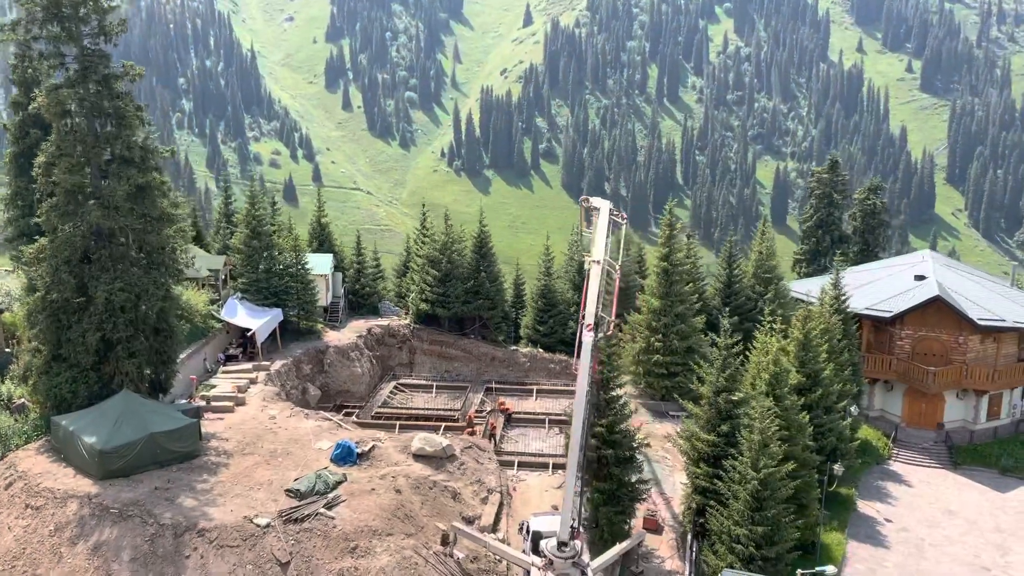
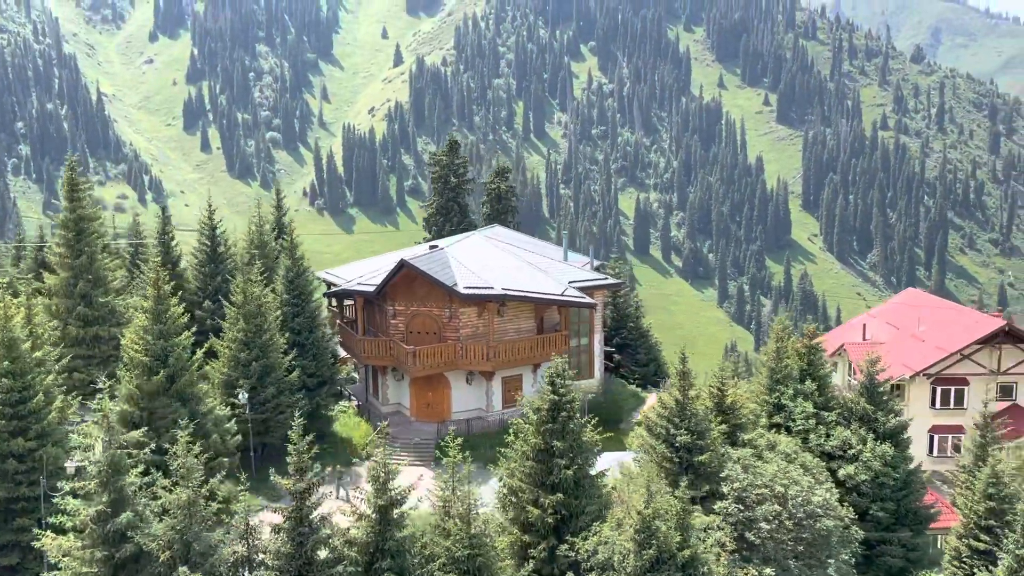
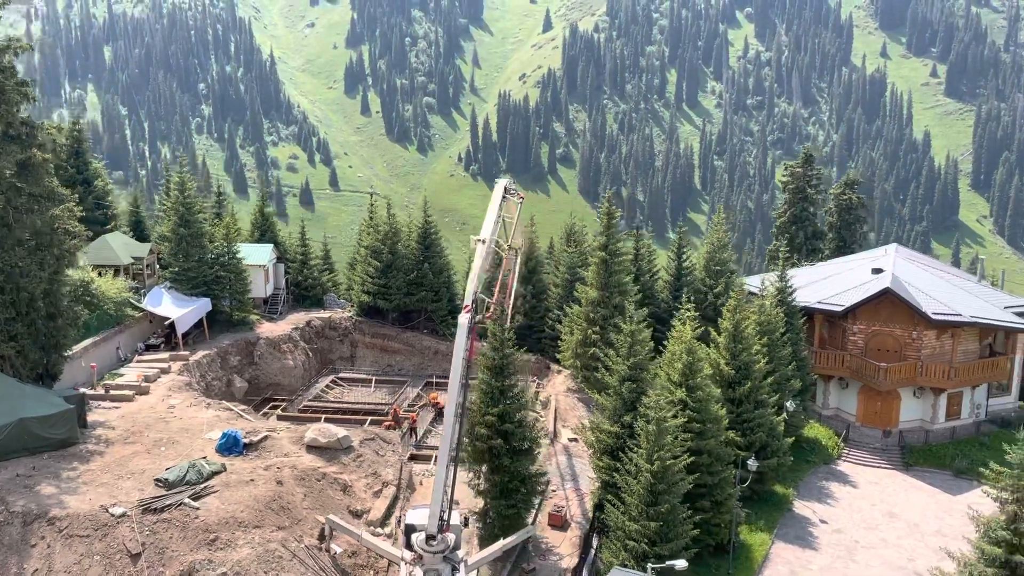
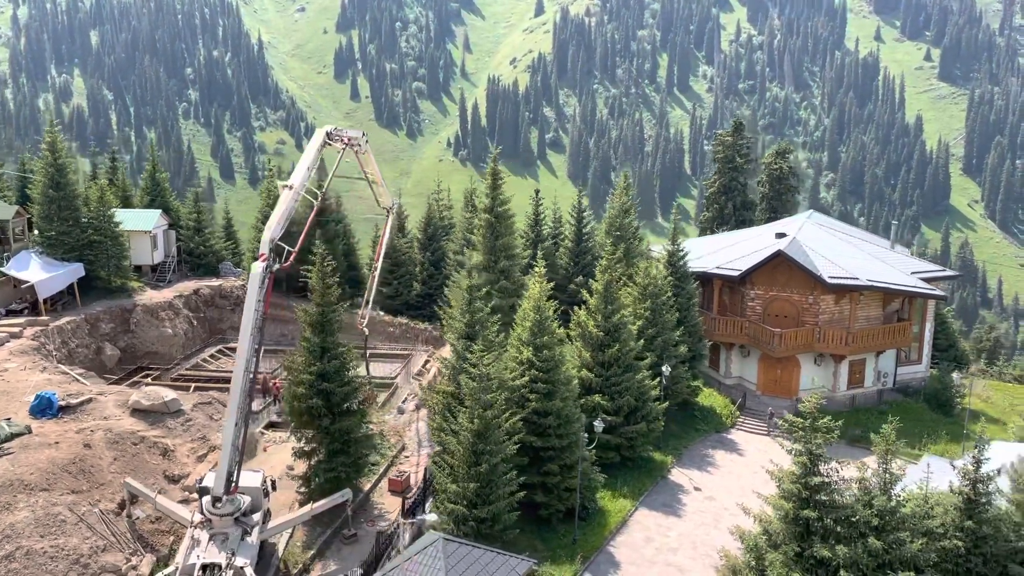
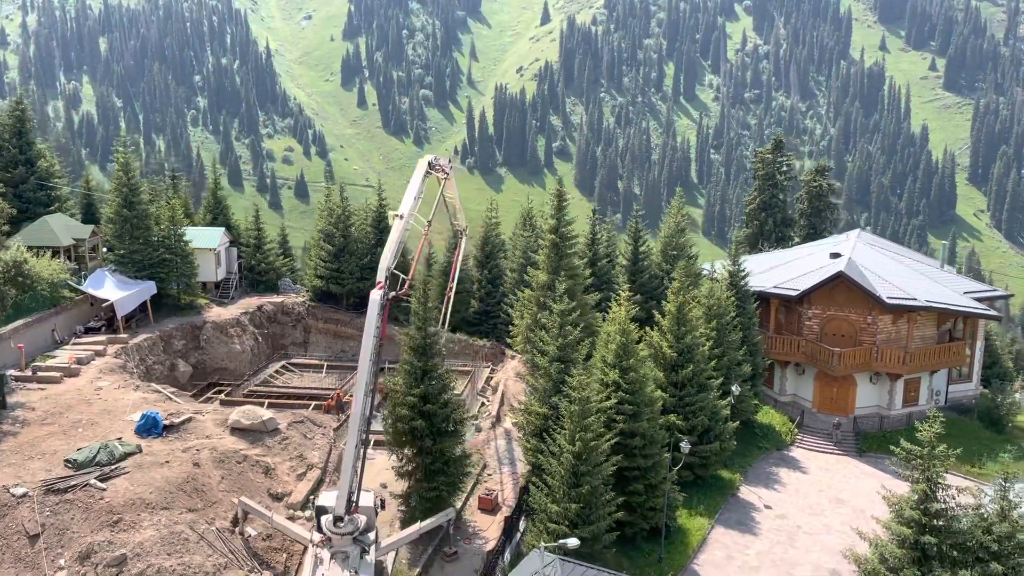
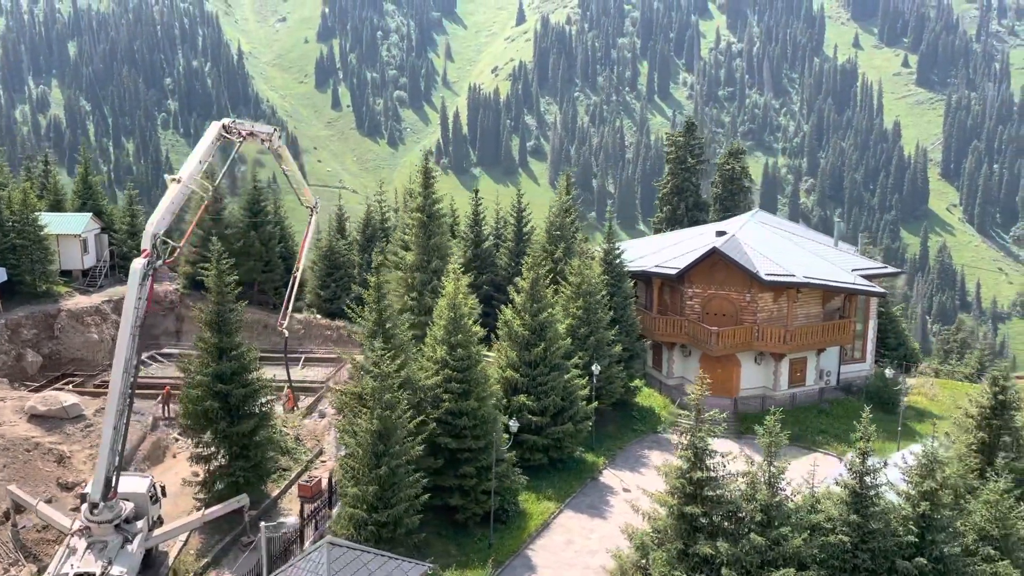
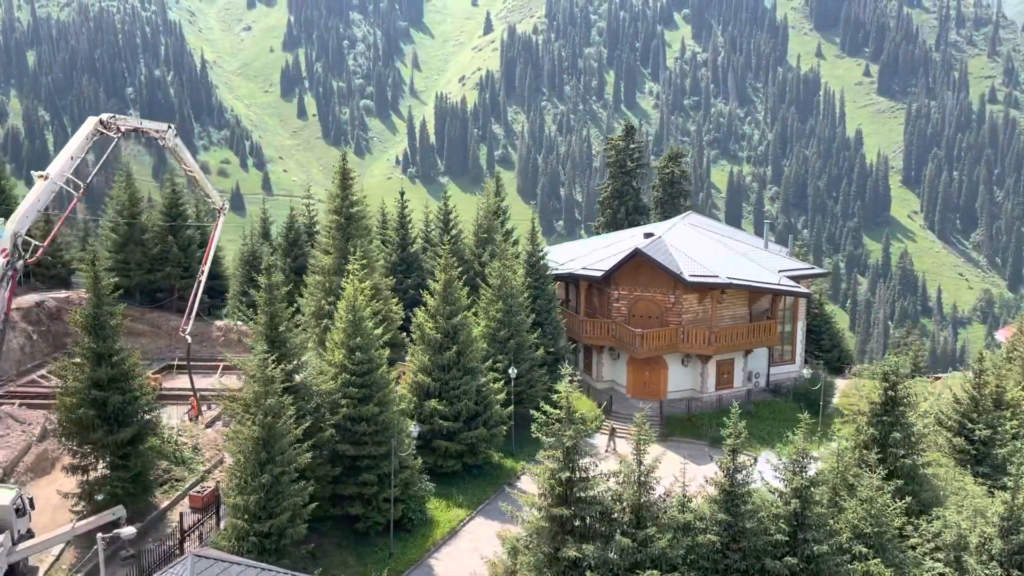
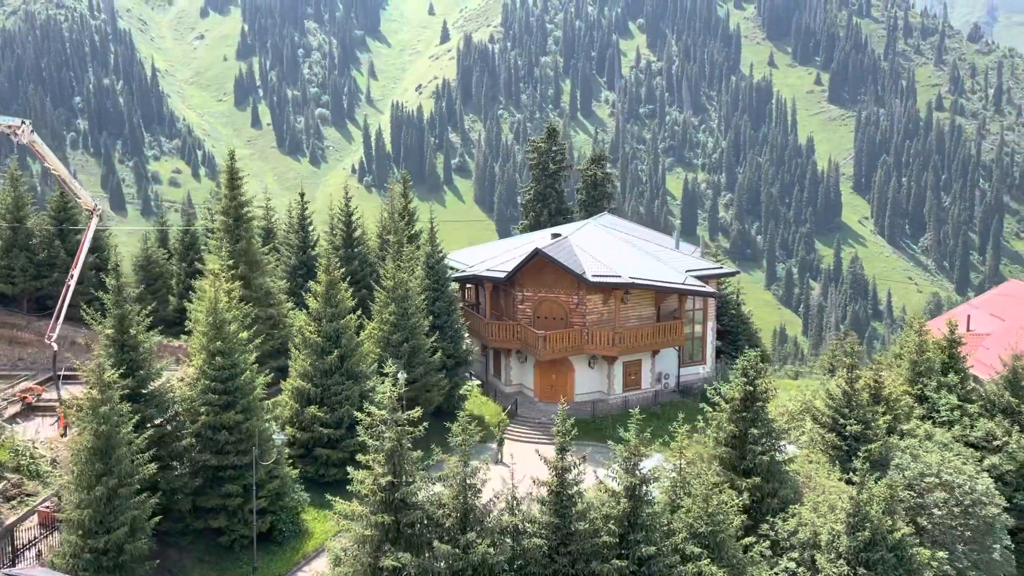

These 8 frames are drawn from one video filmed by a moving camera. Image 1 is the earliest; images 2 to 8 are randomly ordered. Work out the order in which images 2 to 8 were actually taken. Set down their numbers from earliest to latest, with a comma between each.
3, 5, 4, 6, 7, 8, 2
